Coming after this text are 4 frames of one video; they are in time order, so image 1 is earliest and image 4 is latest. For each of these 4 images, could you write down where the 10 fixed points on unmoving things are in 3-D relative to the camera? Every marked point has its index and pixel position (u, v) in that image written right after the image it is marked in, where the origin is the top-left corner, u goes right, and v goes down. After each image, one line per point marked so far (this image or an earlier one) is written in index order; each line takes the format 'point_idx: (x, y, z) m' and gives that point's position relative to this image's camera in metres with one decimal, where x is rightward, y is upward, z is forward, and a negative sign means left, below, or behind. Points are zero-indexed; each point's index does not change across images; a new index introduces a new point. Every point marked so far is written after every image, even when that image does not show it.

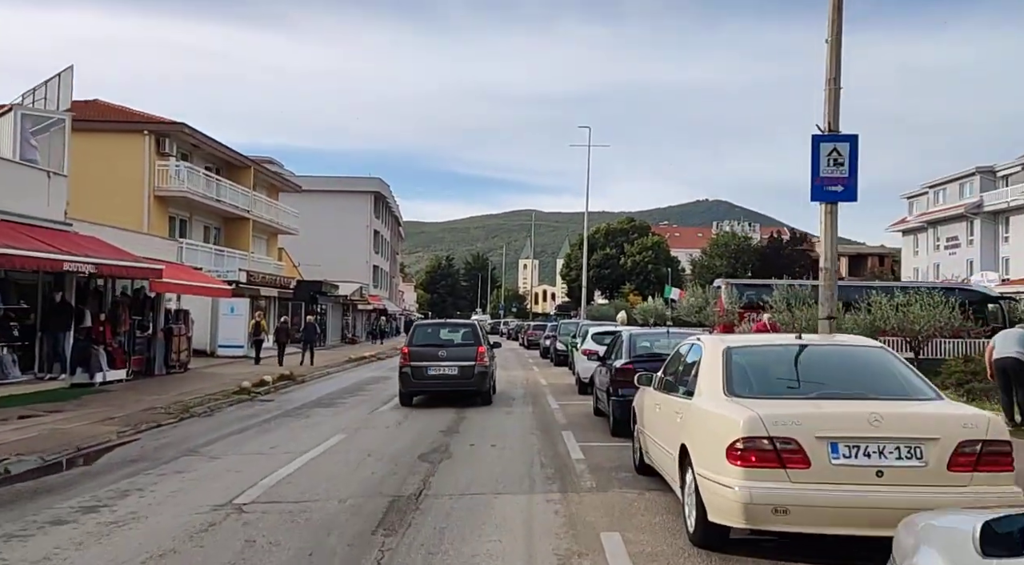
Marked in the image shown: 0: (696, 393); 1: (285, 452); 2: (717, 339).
0: (+1.4, -0.8, +6.7) m
1: (-2.9, -2.2, +11.2) m
2: (+1.7, -0.5, +7.1) m
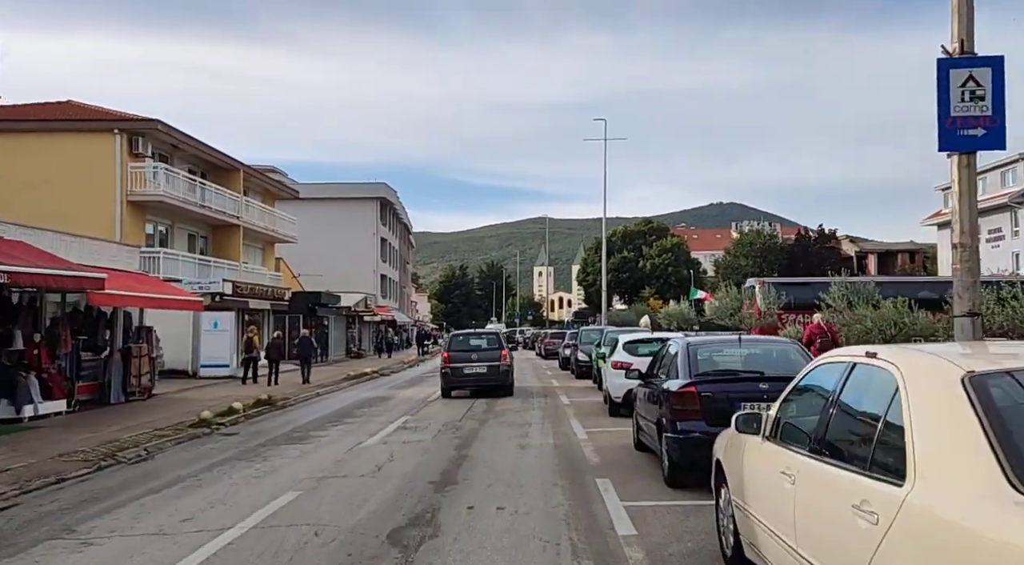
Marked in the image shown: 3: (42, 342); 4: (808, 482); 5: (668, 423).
0: (+1.4, -0.7, +3.2) m
1: (-2.8, -2.2, +7.7) m
2: (+1.7, -0.3, +3.6) m
3: (-9.3, -1.2, +17.4) m
4: (+1.4, -0.9, +4.1) m
5: (+1.5, -1.4, +8.7) m
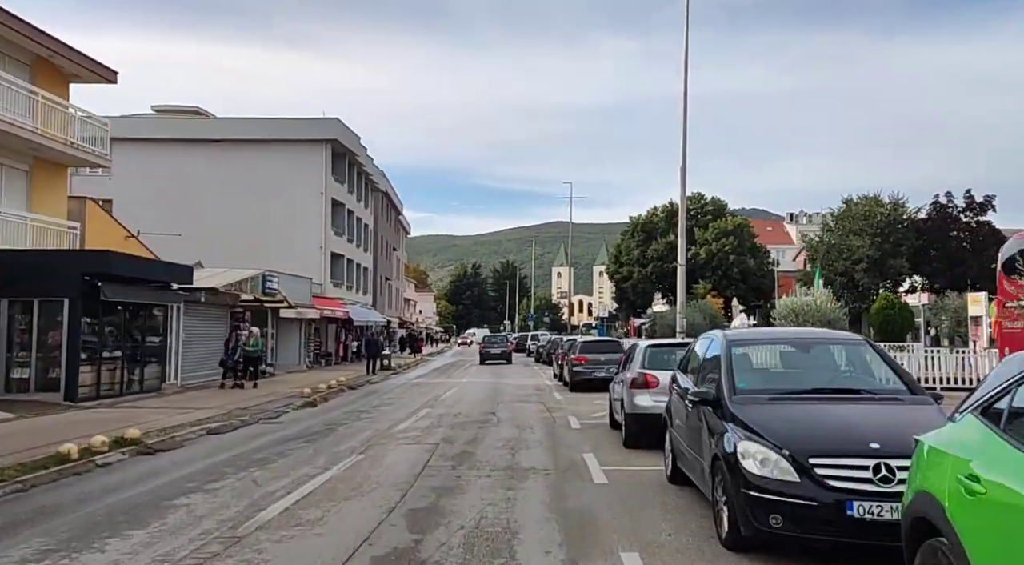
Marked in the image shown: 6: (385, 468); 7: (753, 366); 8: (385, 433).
0: (+0.5, +0.6, -19.6) m
1: (-3.6, -0.9, -15.0) m
2: (+0.7, +1.0, -19.2) m
3: (-10.0, +0.2, -5.1) m
4: (+0.4, +0.3, -18.6) m
5: (+0.7, -0.1, -14.1) m
6: (-1.7, -2.5, +11.8) m
7: (+2.3, -0.7, +8.1) m
8: (-2.4, -2.8, +16.5) m
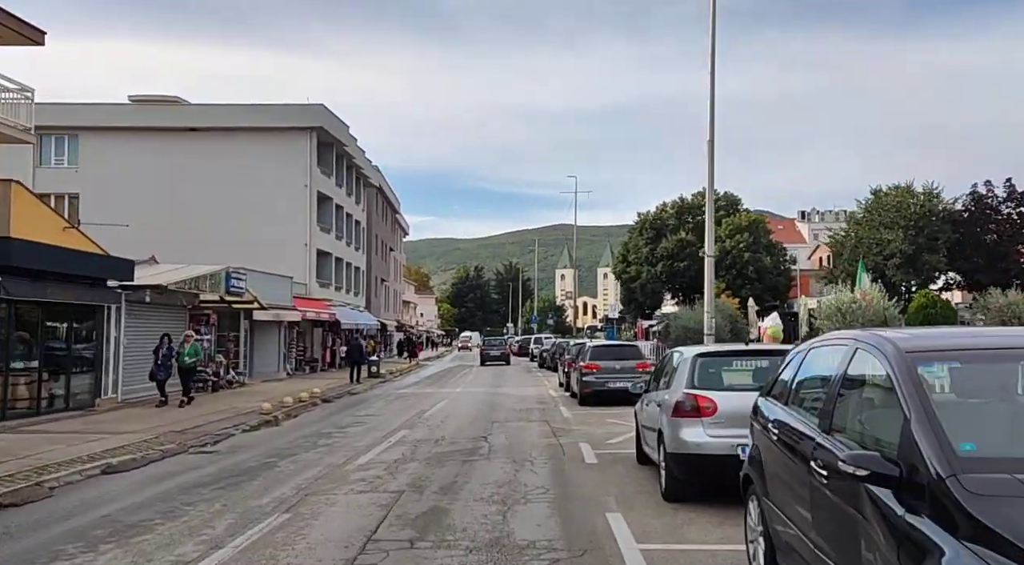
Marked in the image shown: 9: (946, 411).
0: (+0.2, +0.9, -23.6) m
1: (-3.9, -0.6, -19.0) m
2: (+0.5, +1.3, -23.2) m
3: (-10.1, +0.4, -9.1) m
4: (+0.2, +0.6, -22.7) m
5: (+0.5, +0.1, -18.1) m
6: (-1.8, -2.3, +7.8) m
7: (+2.2, -0.5, +4.0) m
8: (-2.5, -2.6, +12.4) m
9: (+2.0, -0.6, +4.0) m
